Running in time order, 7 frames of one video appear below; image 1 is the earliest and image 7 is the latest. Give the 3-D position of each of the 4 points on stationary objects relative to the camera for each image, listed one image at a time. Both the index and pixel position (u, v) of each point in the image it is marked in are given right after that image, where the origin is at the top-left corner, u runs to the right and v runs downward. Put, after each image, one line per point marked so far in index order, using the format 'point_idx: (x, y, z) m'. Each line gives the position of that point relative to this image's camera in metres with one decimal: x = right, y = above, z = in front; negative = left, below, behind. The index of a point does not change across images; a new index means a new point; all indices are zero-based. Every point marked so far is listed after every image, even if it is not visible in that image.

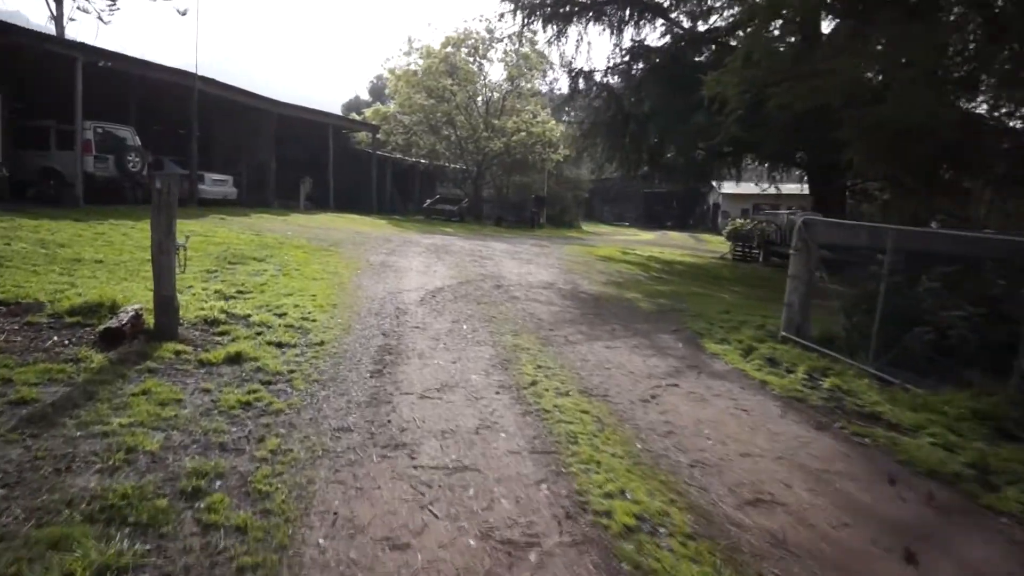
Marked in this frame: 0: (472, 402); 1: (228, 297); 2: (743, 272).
0: (-0.3, -0.8, +4.9) m
1: (-3.3, -0.1, +8.2) m
2: (+5.7, +0.4, +17.2) m
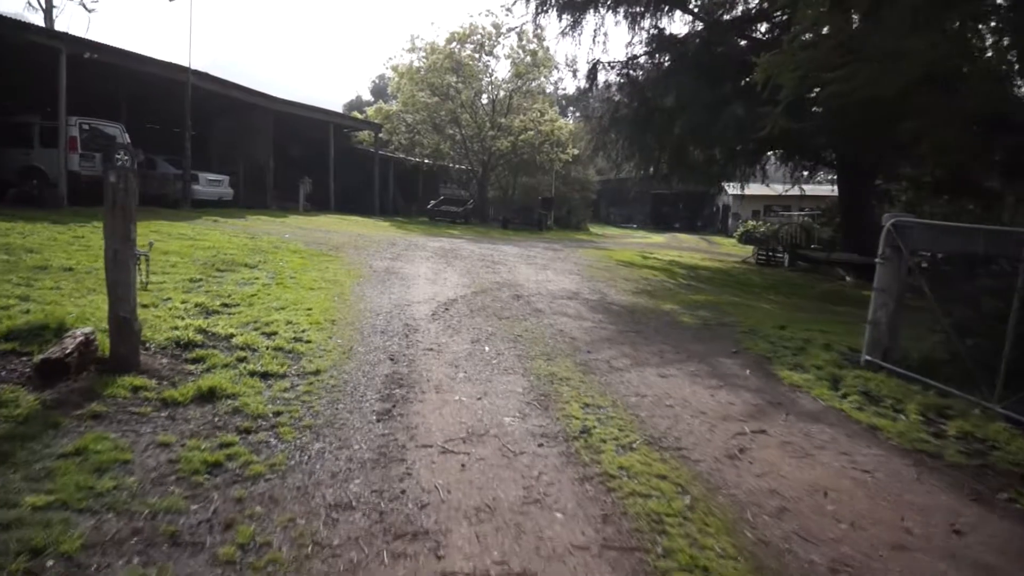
0: (0.0, -0.9, +3.8) m
1: (-3.1, -0.3, +7.1) m
2: (+6.0, +0.2, +16.1) m
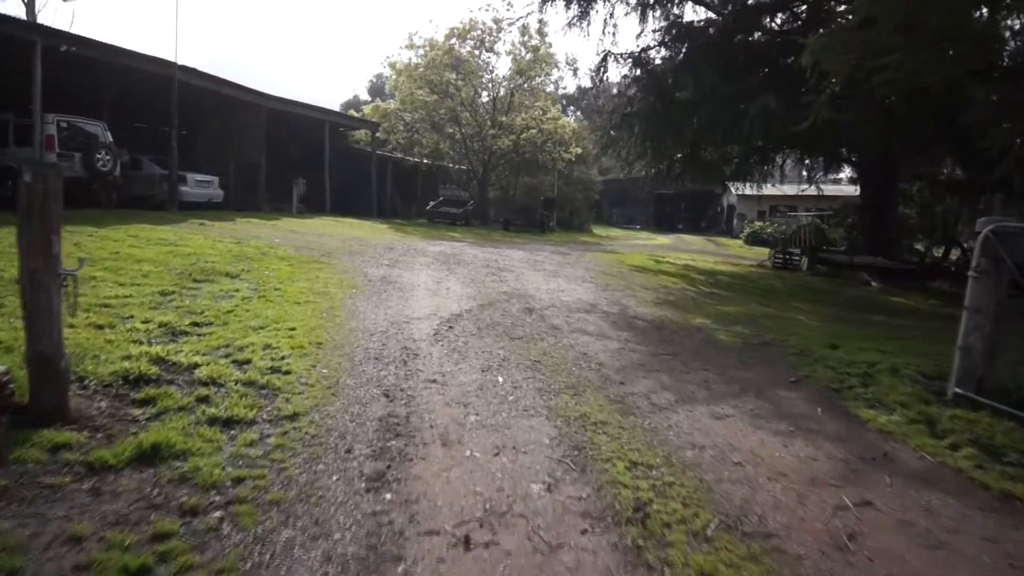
0: (+0.1, -1.1, +2.8) m
1: (-2.9, -0.4, +6.1) m
2: (+6.1, +0.1, +15.1) m
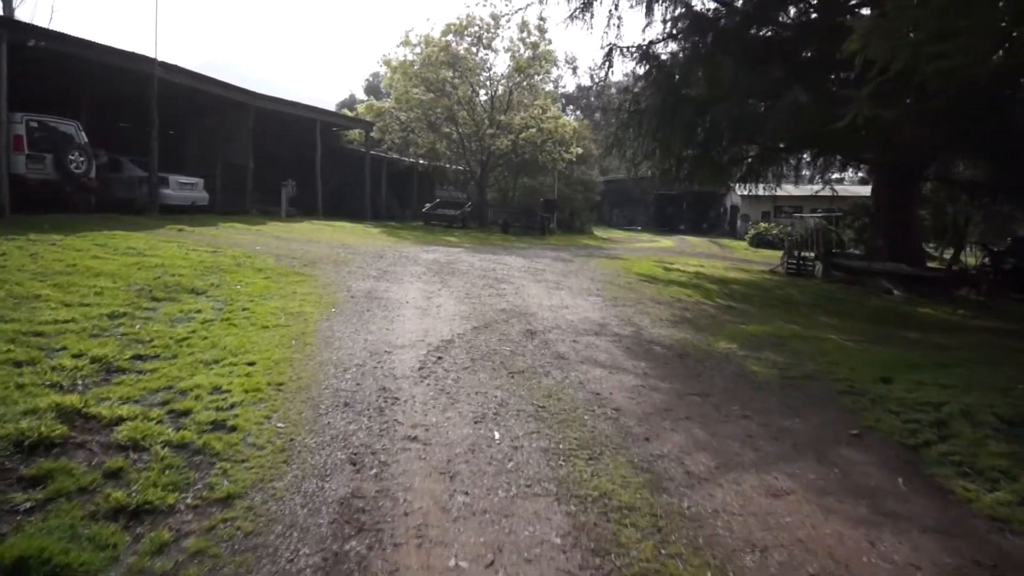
0: (+0.1, -1.3, +1.8) m
1: (-2.9, -0.6, +5.1) m
2: (+6.1, -0.1, +14.1) m
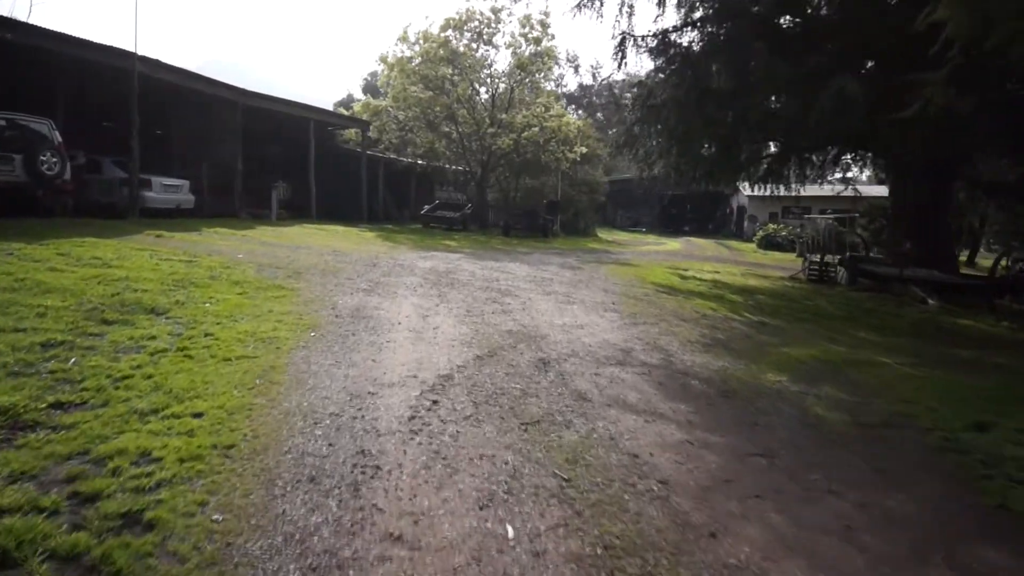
0: (+0.2, -1.5, +0.7) m
1: (-2.9, -0.8, +4.0) m
2: (+6.2, -0.3, +13.0) m
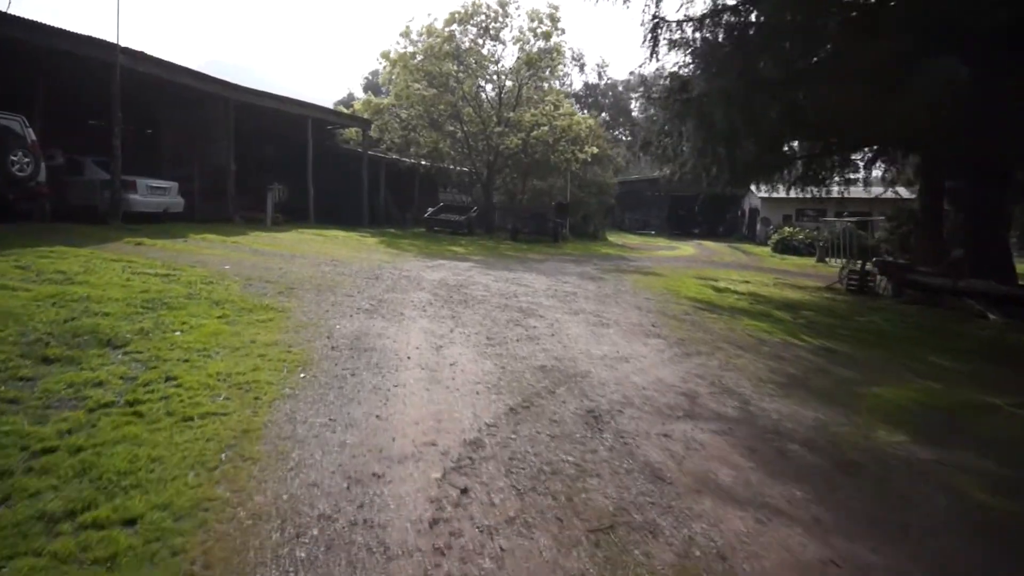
0: (+0.5, -1.7, -0.6) m
1: (-2.6, -1.1, +2.7) m
2: (+6.5, -0.5, +11.7) m
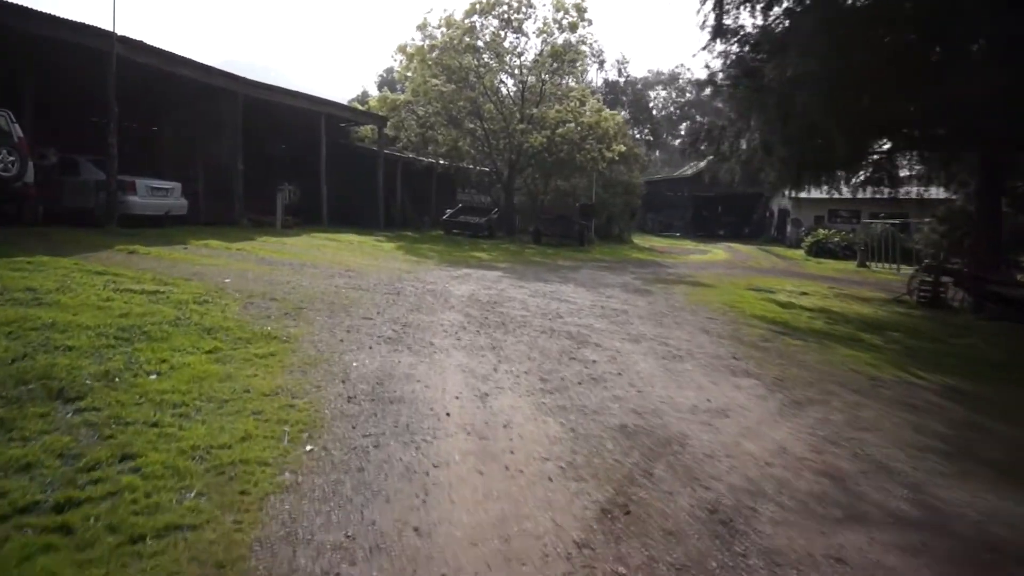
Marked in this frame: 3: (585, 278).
0: (+0.9, -1.9, -2.1) m
1: (-2.2, -1.3, +1.3) m
2: (+7.0, -0.8, +10.1) m
3: (+1.4, +0.2, +13.4) m
